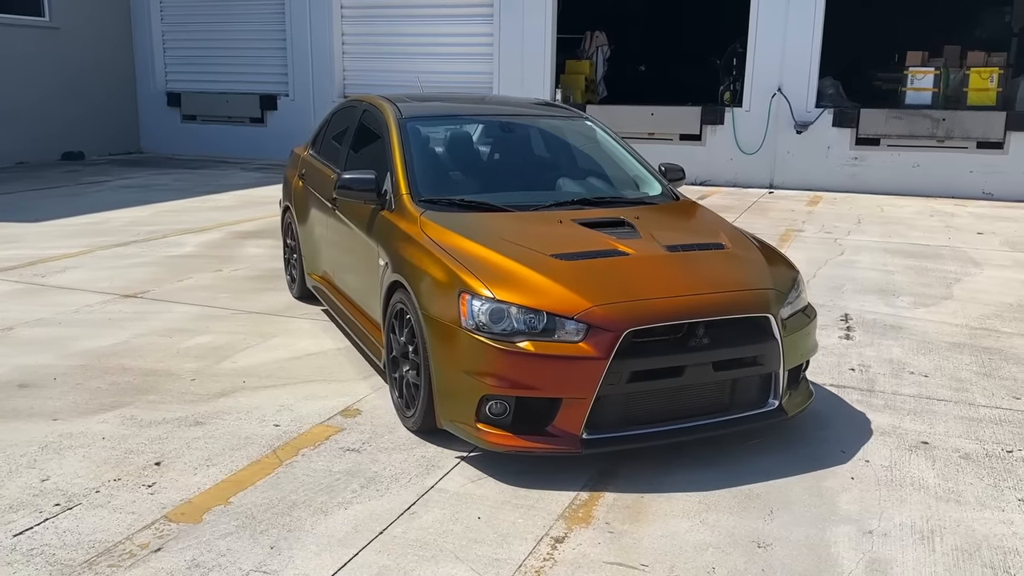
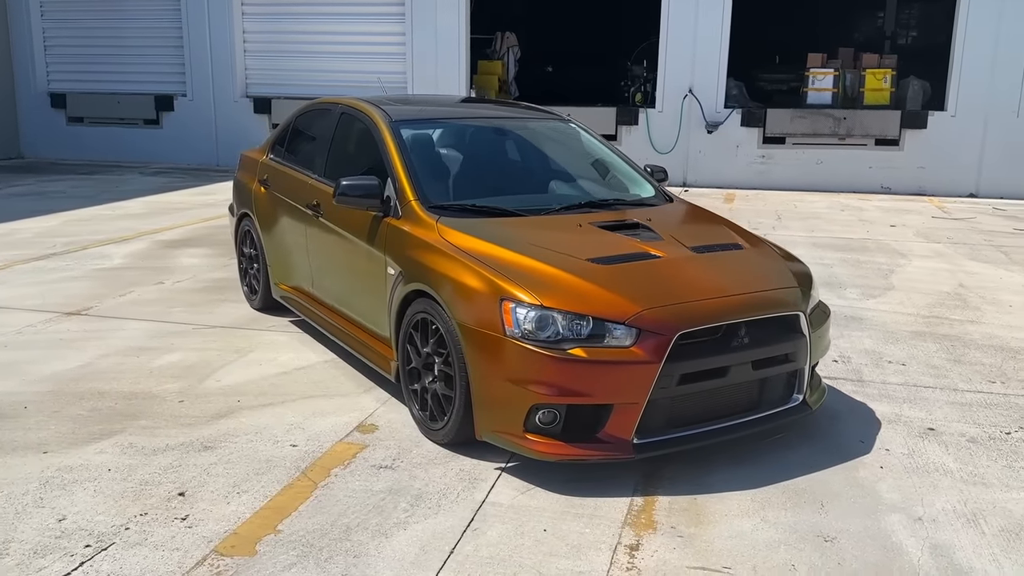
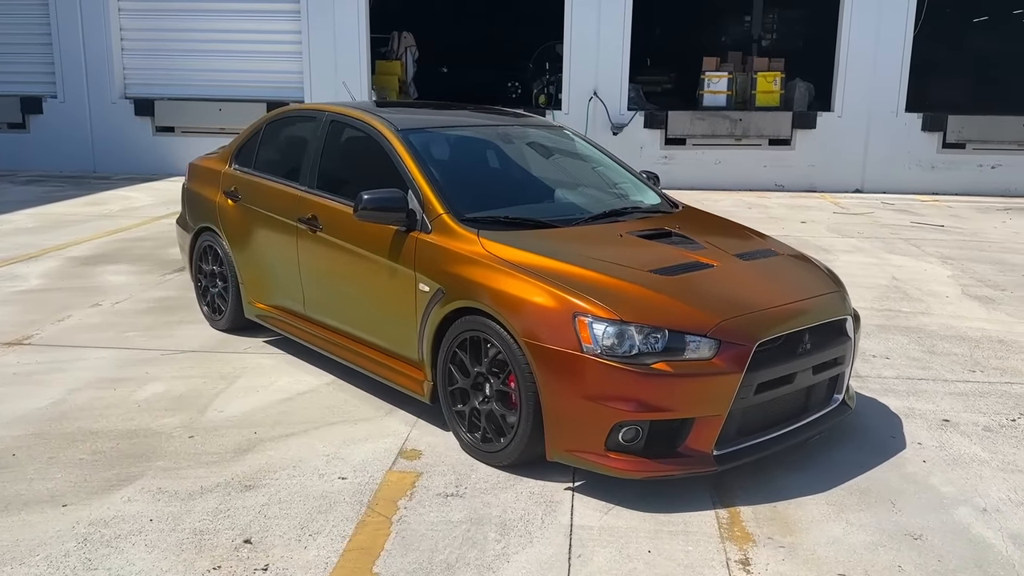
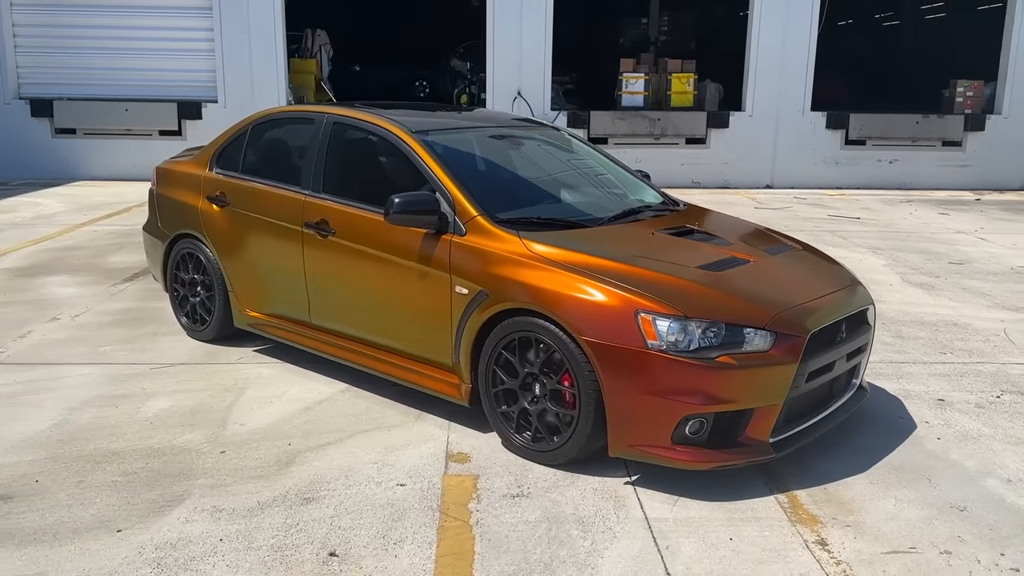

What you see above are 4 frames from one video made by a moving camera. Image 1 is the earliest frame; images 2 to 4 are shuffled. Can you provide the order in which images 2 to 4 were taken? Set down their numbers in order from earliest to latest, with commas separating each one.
2, 3, 4
